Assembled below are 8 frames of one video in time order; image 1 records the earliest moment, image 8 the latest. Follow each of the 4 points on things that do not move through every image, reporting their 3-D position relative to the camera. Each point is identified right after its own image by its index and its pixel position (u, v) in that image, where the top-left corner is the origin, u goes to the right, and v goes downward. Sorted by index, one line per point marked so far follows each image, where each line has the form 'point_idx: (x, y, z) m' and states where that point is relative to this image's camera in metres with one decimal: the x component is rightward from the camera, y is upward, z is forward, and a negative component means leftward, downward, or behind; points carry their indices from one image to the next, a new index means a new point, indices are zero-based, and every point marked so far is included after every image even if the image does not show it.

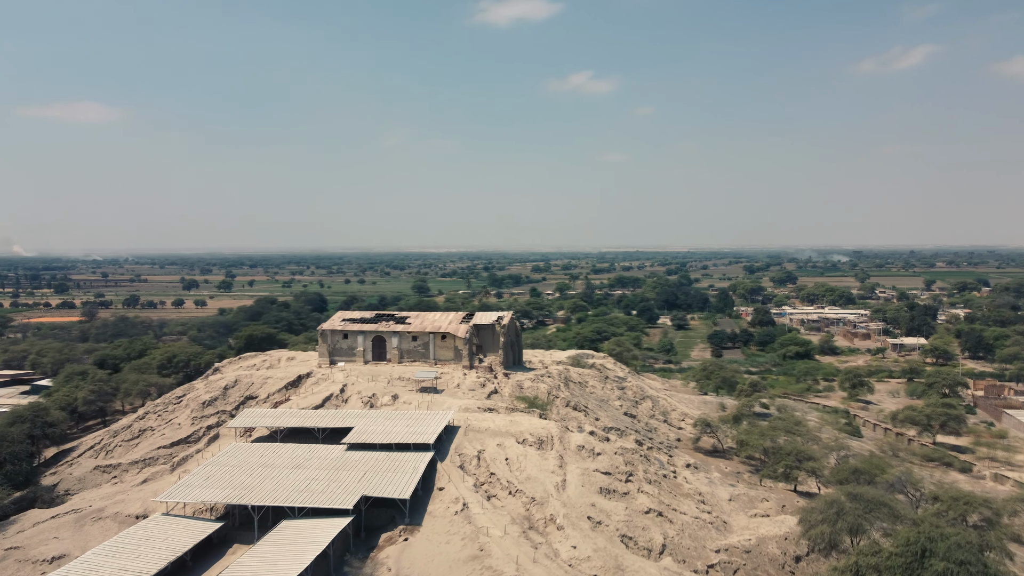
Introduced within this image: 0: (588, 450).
0: (+2.3, -5.0, +18.3) m
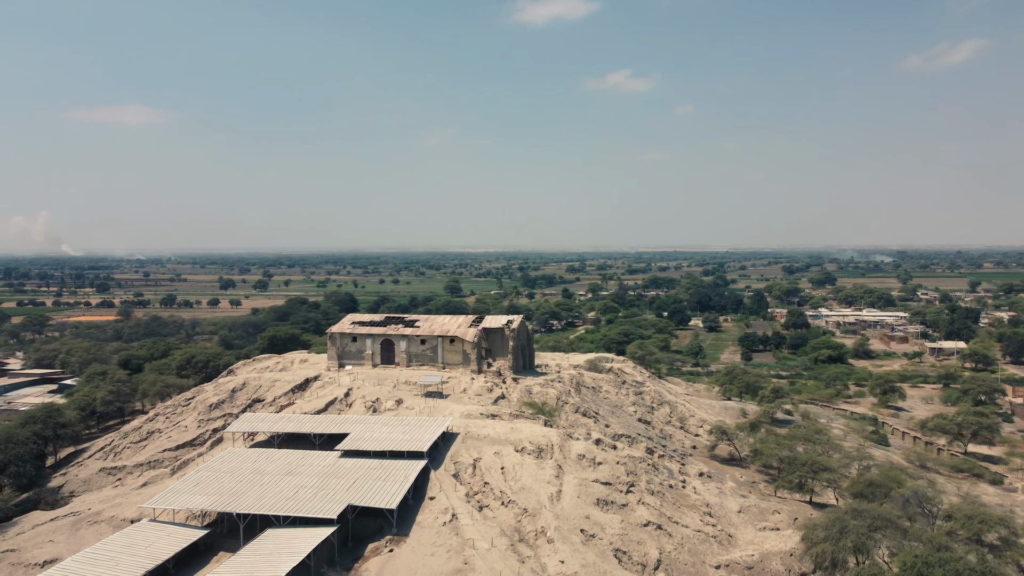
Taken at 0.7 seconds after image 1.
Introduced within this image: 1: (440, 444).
0: (+2.3, -5.1, +17.8) m
1: (-2.1, -4.5, +17.3) m
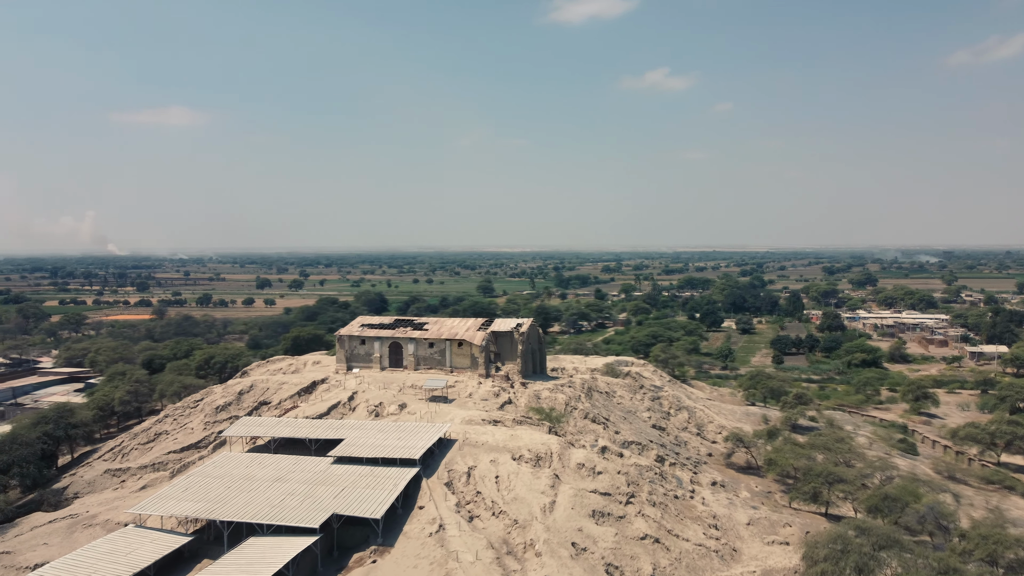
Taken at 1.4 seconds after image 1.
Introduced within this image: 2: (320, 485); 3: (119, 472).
0: (+2.2, -5.3, +17.4) m
1: (-2.2, -4.6, +17.0) m
2: (-4.6, -4.7, +14.2) m
3: (-12.9, -6.0, +19.6) m
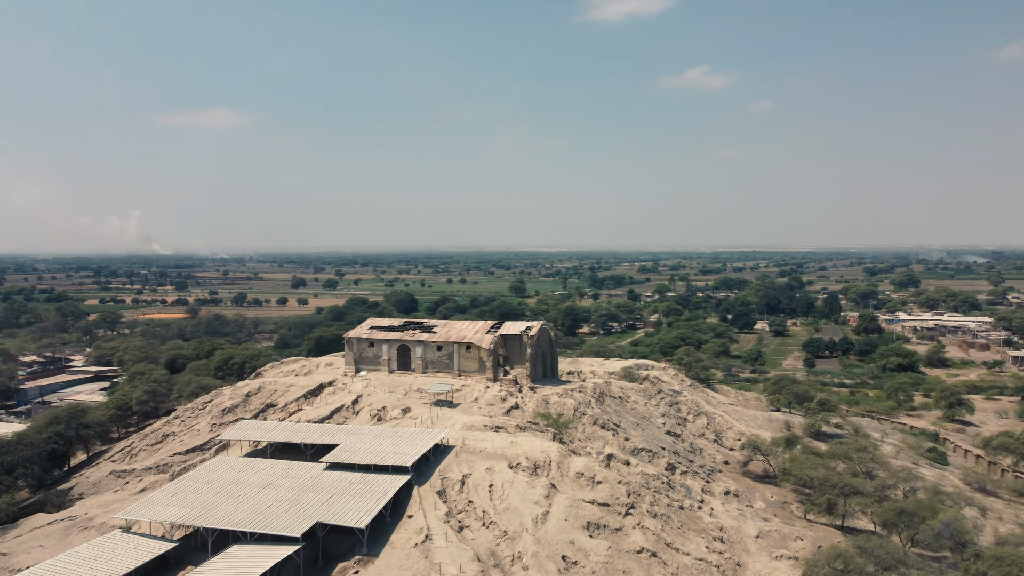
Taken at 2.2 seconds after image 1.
0: (+2.1, -5.4, +16.9) m
1: (-2.3, -4.8, +16.8) m
2: (-4.8, -4.8, +14.1) m
3: (-12.8, -6.1, +19.8) m
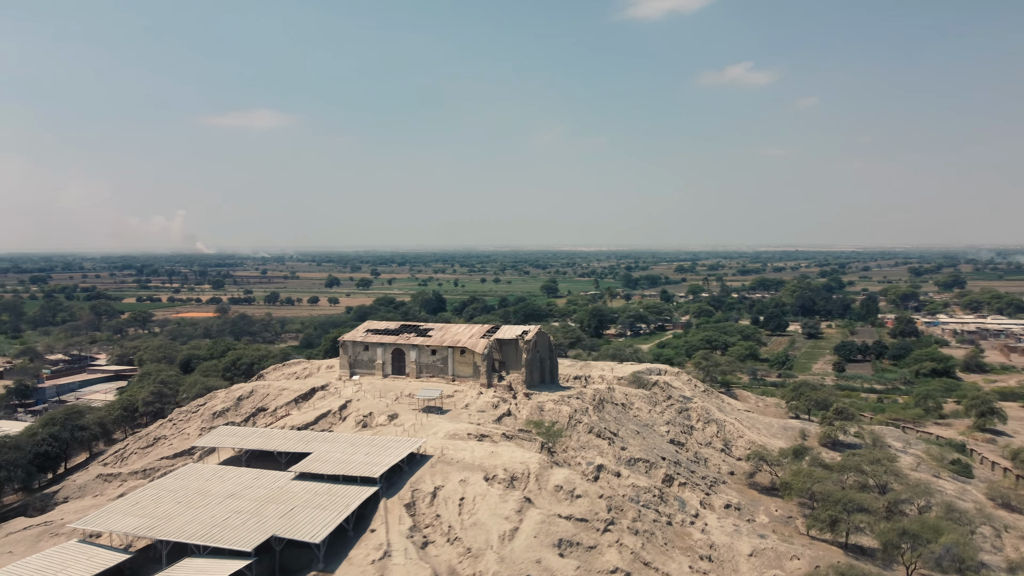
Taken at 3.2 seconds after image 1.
0: (+1.5, -5.6, +16.3) m
1: (-2.9, -4.9, +16.3) m
2: (-5.6, -5.0, +13.8) m
3: (-13.4, -6.3, +19.8) m
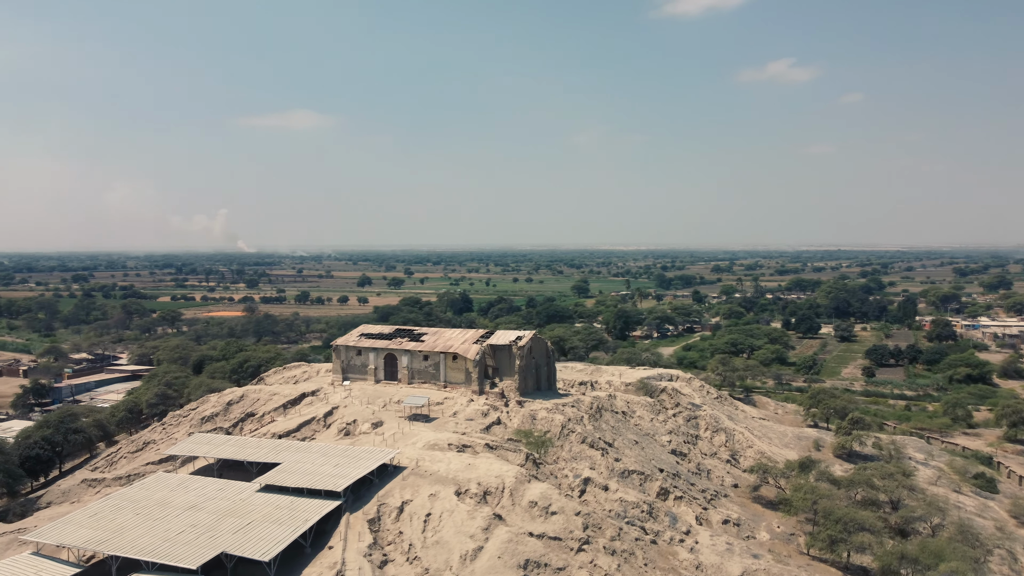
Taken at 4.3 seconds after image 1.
0: (+0.8, -5.8, +15.7) m
1: (-3.6, -5.1, +15.9) m
2: (-6.4, -5.2, +13.4) m
3: (-13.9, -6.4, +19.7) m
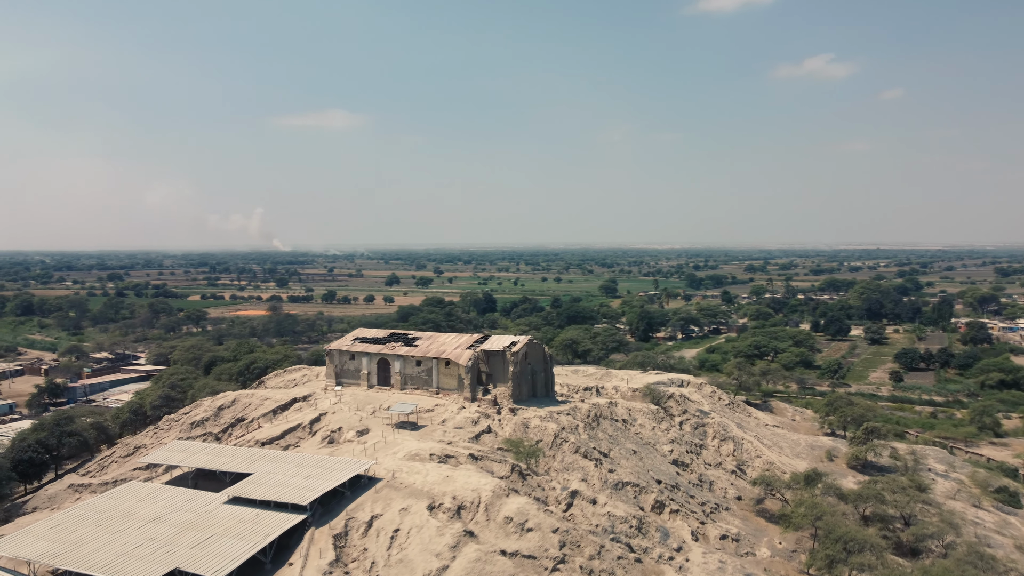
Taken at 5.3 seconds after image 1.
0: (+0.1, -6.0, +15.2) m
1: (-4.3, -5.3, +15.5) m
2: (-7.1, -5.3, +13.2) m
3: (-14.4, -6.6, +19.7) m
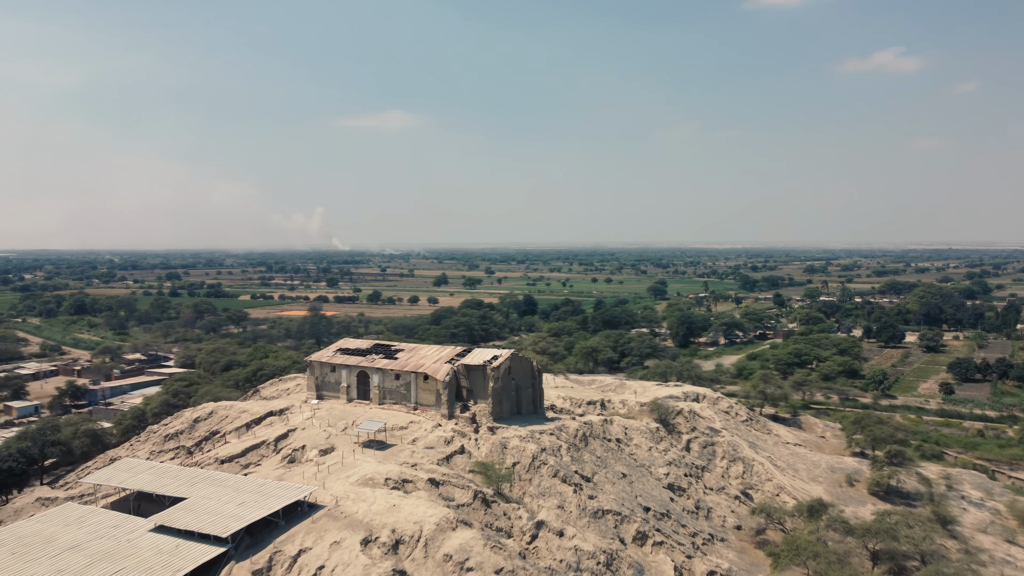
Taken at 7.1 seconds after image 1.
0: (-1.3, -6.5, +14.2) m
1: (-5.7, -5.8, +14.8) m
2: (-8.7, -5.8, +12.6) m
3: (-15.6, -7.0, +19.6) m
